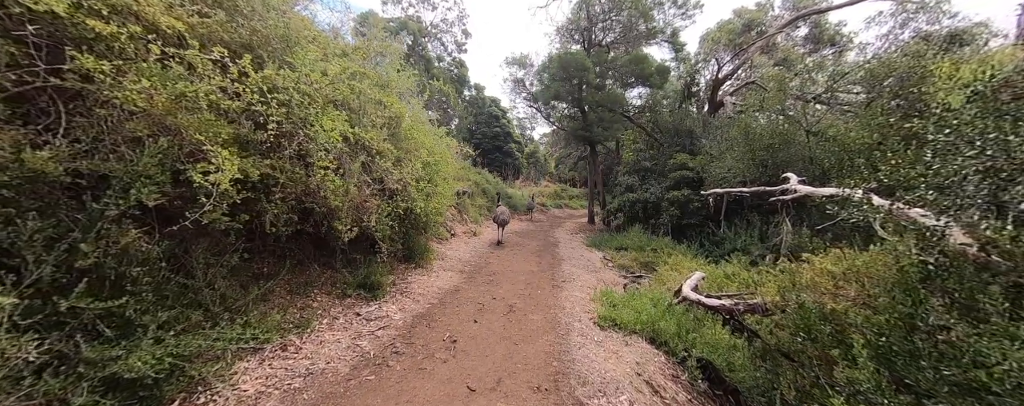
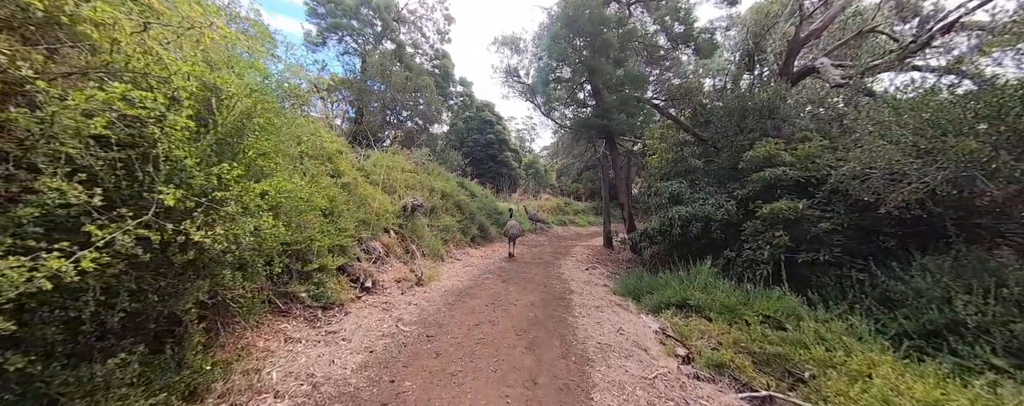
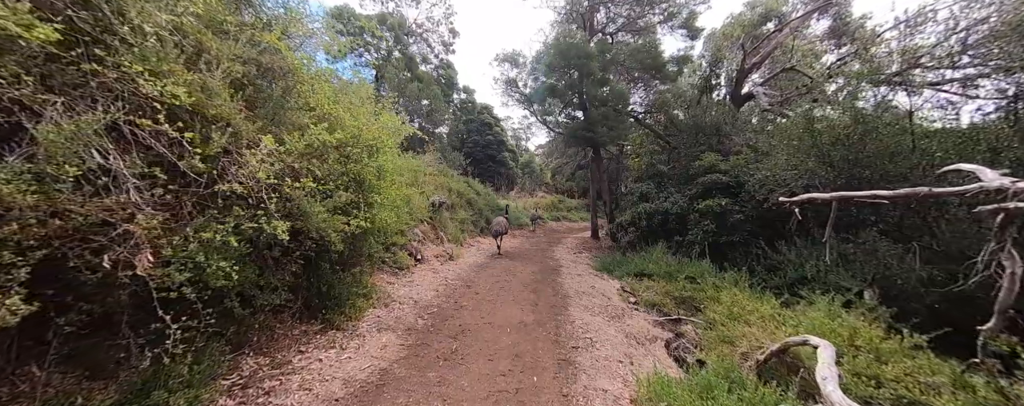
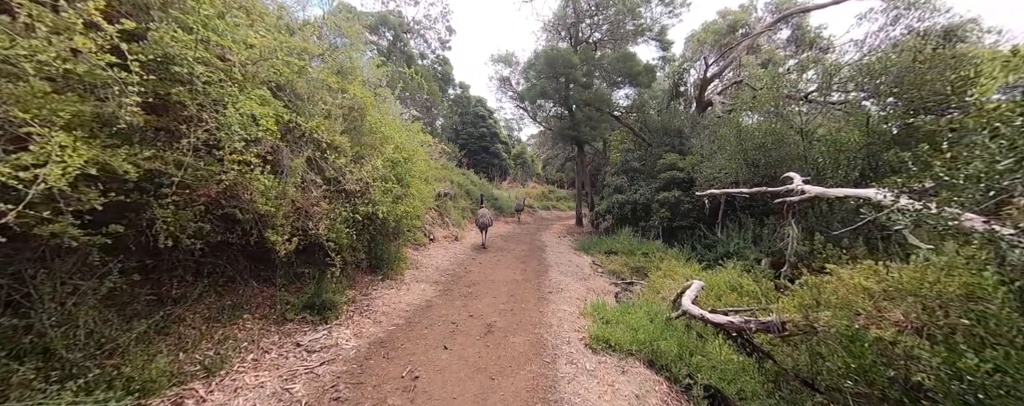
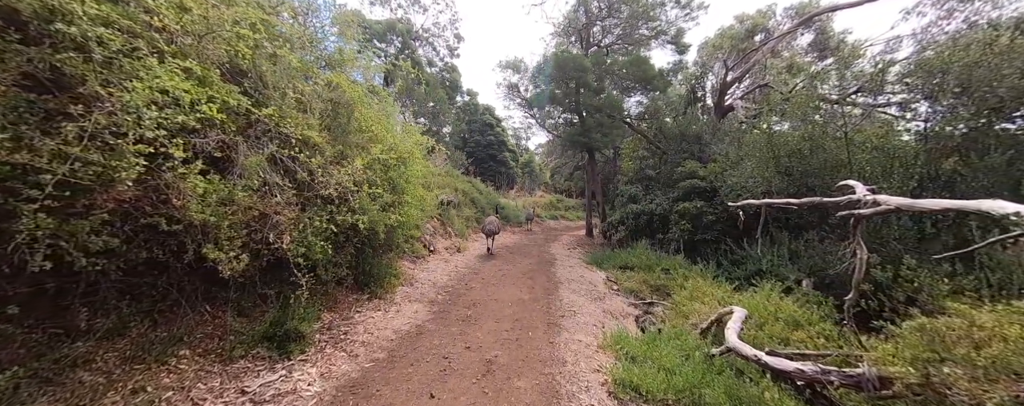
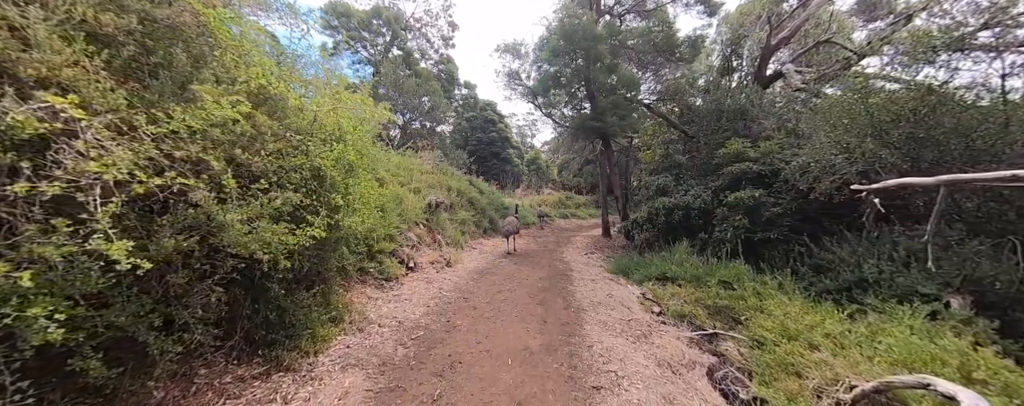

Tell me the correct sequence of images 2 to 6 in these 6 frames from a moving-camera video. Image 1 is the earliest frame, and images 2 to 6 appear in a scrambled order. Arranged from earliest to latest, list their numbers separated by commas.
4, 5, 3, 6, 2
